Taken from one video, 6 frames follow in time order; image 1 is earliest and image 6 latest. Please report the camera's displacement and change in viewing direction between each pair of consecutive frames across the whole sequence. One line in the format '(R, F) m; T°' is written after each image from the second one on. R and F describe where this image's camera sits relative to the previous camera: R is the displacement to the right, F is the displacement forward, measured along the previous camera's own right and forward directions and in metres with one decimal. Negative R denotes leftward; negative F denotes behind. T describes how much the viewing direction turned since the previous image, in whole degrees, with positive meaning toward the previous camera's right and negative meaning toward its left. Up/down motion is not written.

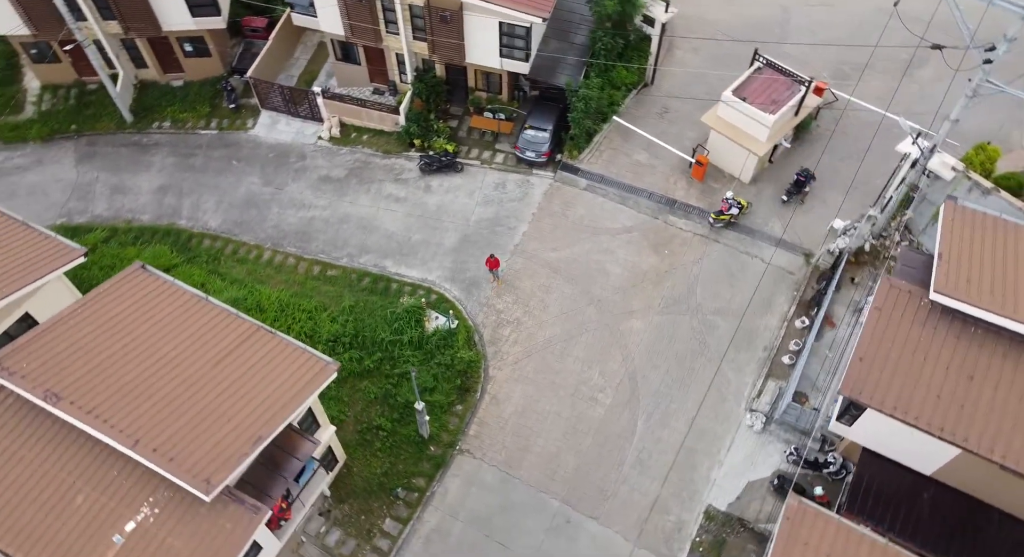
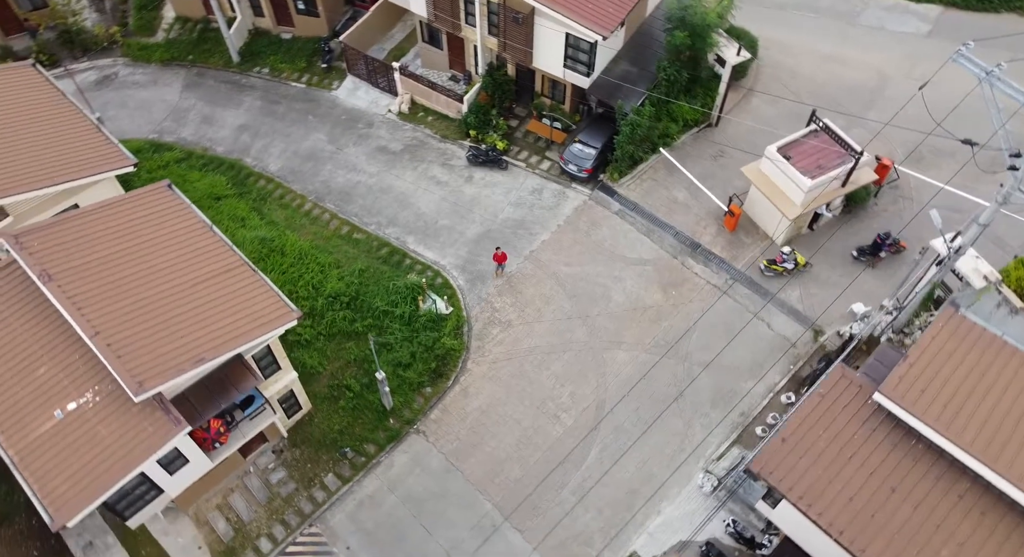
(+3.8, 0.0) m; -9°
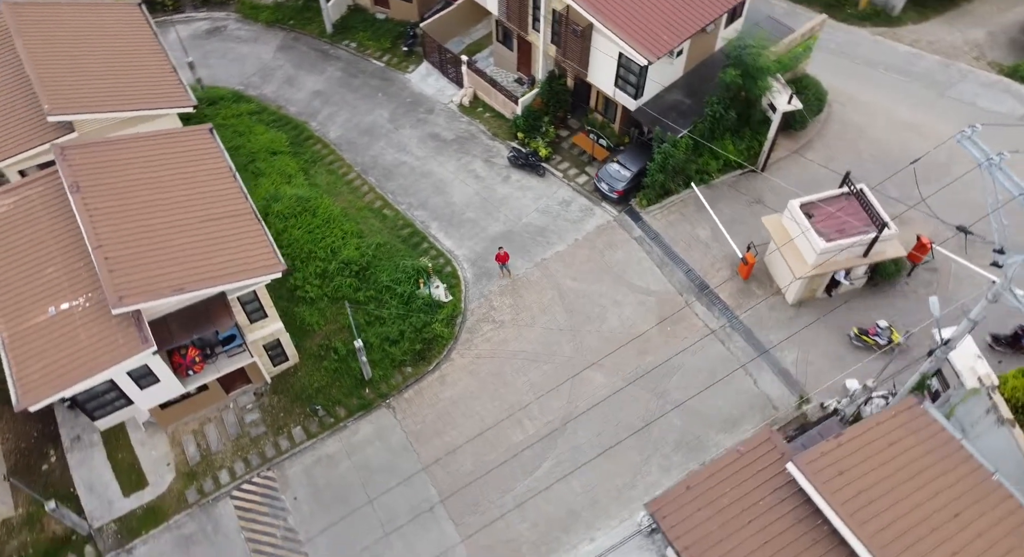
(+3.4, -0.1) m; -8°
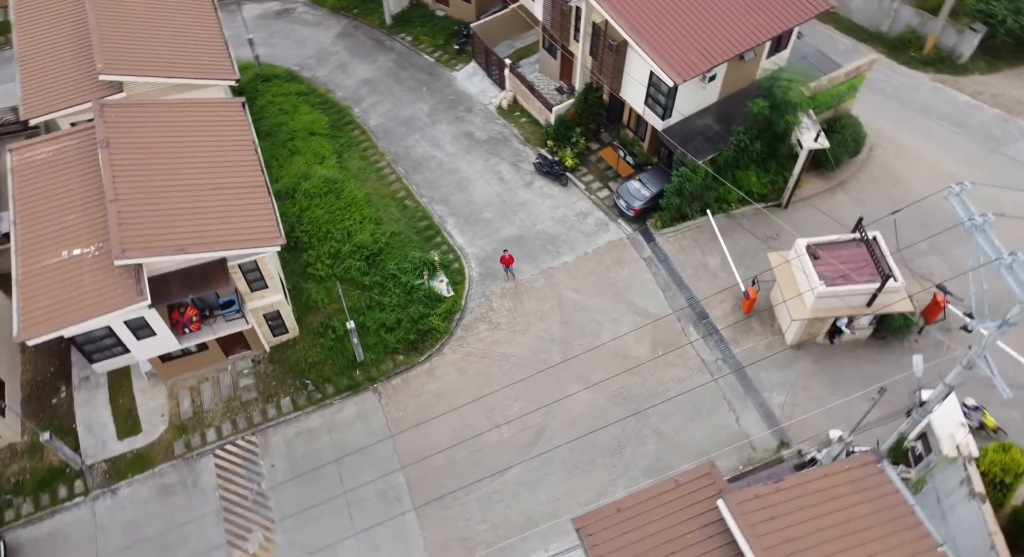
(+2.2, -0.1) m; -5°
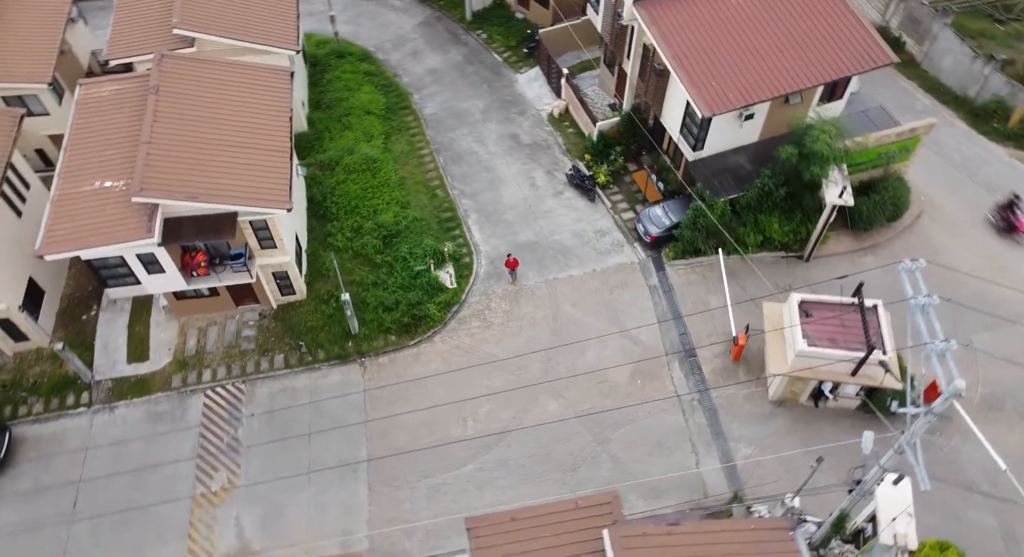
(+3.1, -0.1) m; -7°
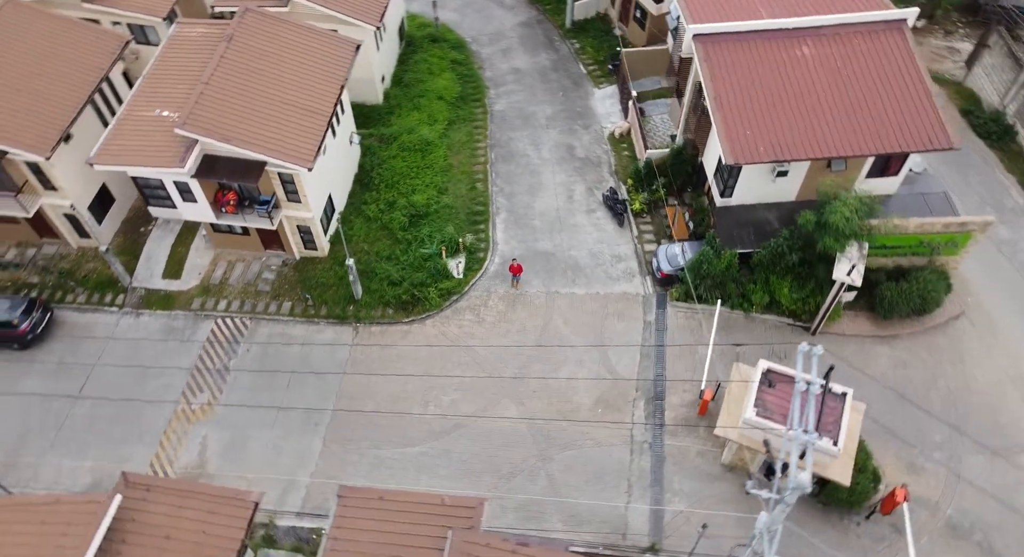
(+4.1, -0.2) m; -9°
